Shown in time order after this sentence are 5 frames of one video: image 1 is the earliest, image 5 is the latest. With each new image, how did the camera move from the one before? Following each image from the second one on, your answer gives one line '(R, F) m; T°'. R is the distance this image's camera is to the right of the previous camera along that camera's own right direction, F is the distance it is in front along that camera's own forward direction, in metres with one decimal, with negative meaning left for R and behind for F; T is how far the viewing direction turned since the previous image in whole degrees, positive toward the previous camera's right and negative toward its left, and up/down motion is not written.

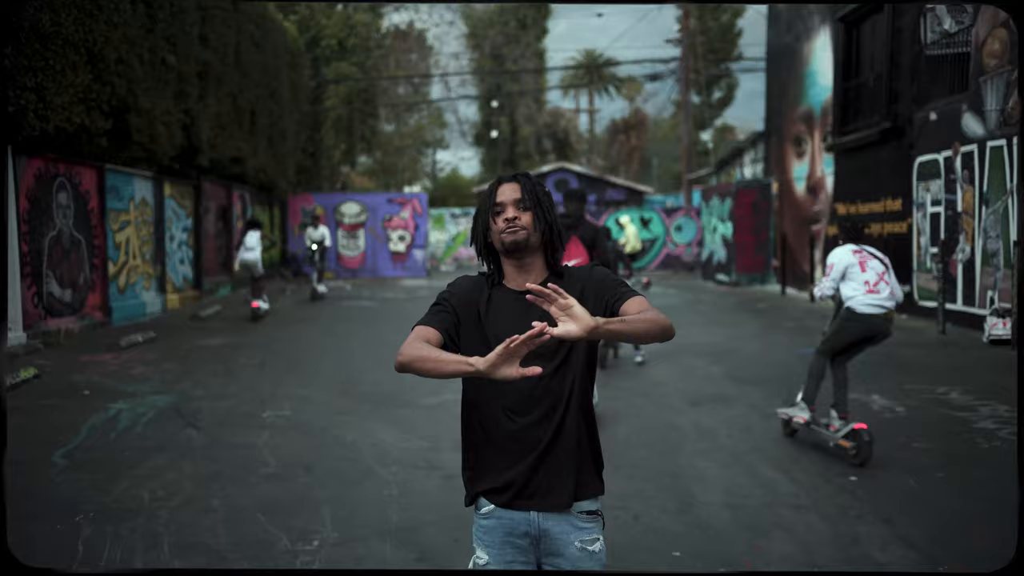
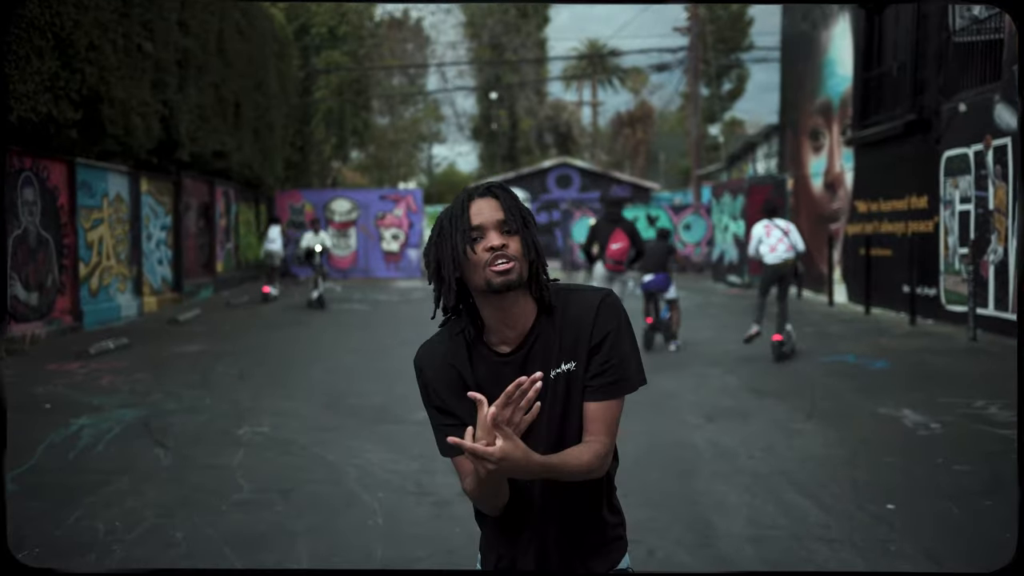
(0.0, +0.7) m; 0°
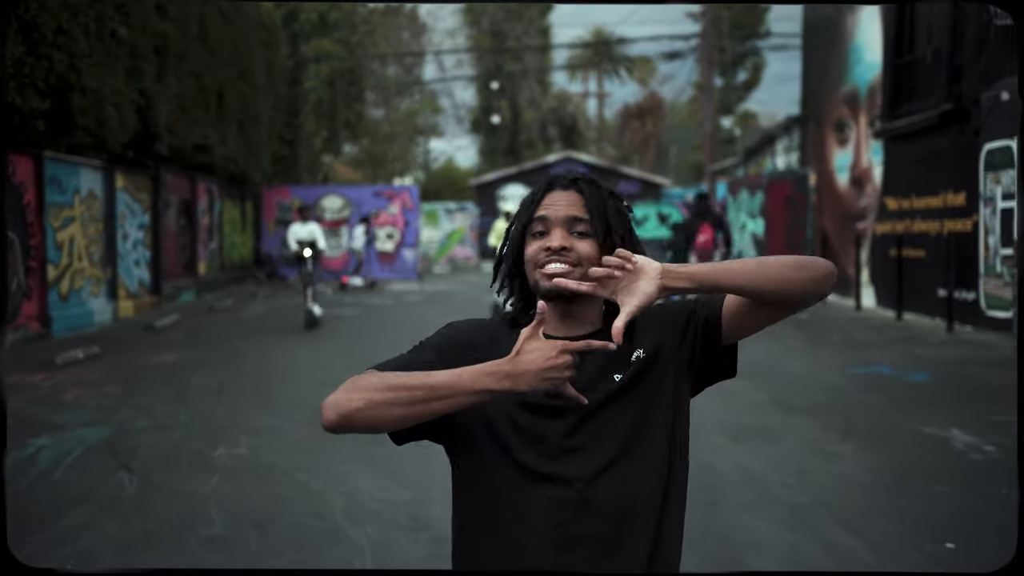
(-0.1, +0.8) m; 0°
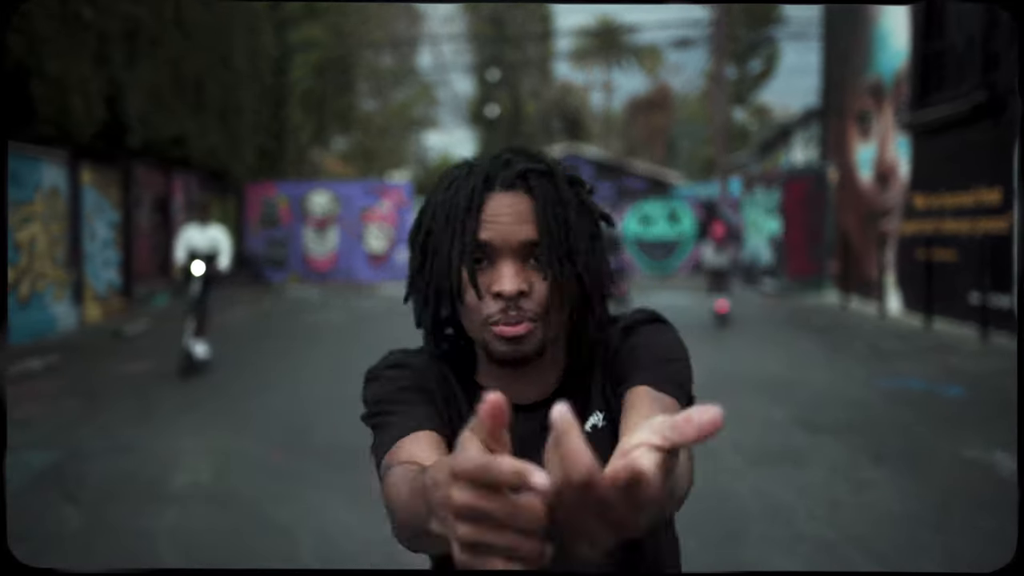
(+0.1, +0.8) m; 0°
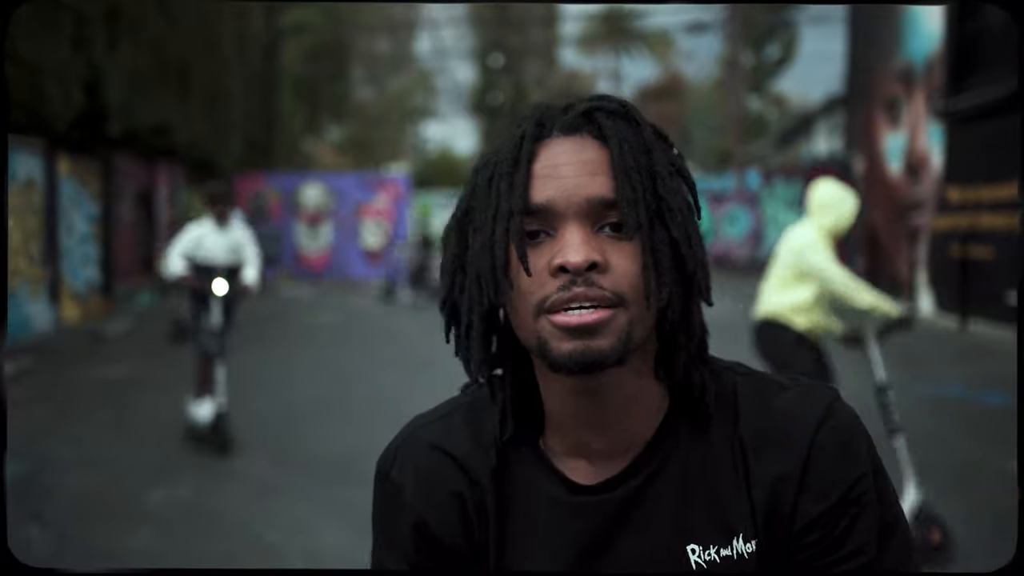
(-0.1, +0.6) m; 0°
